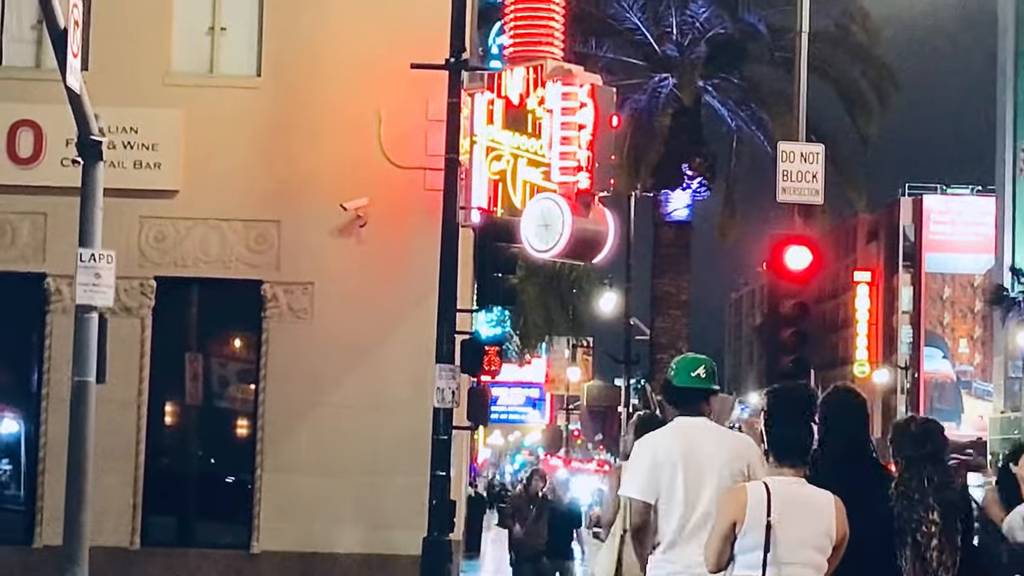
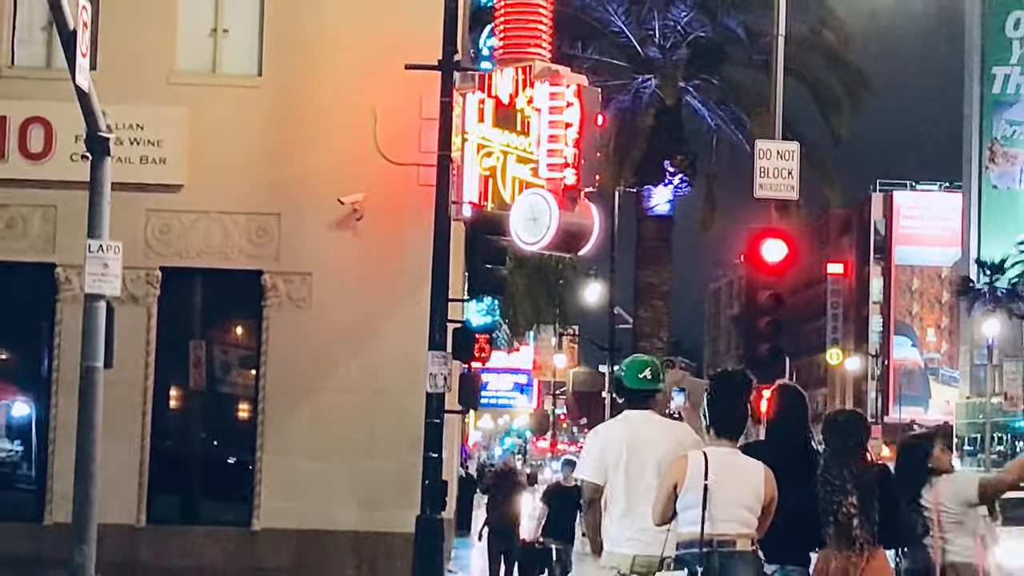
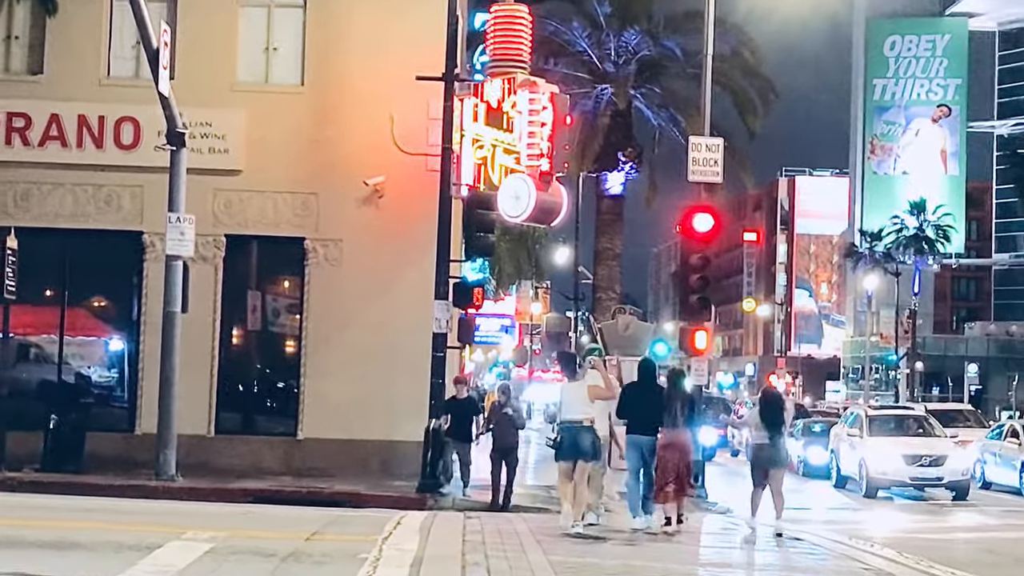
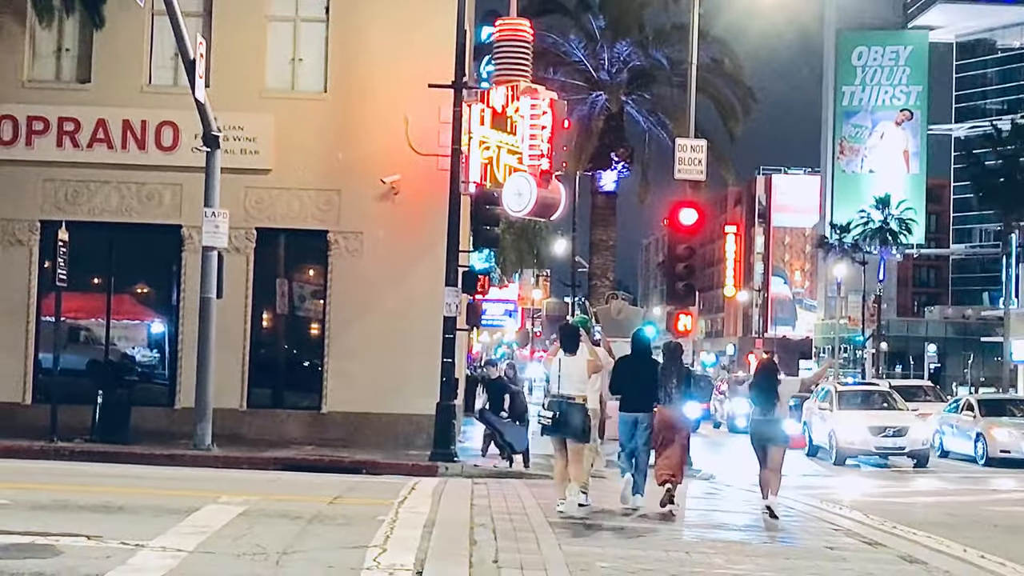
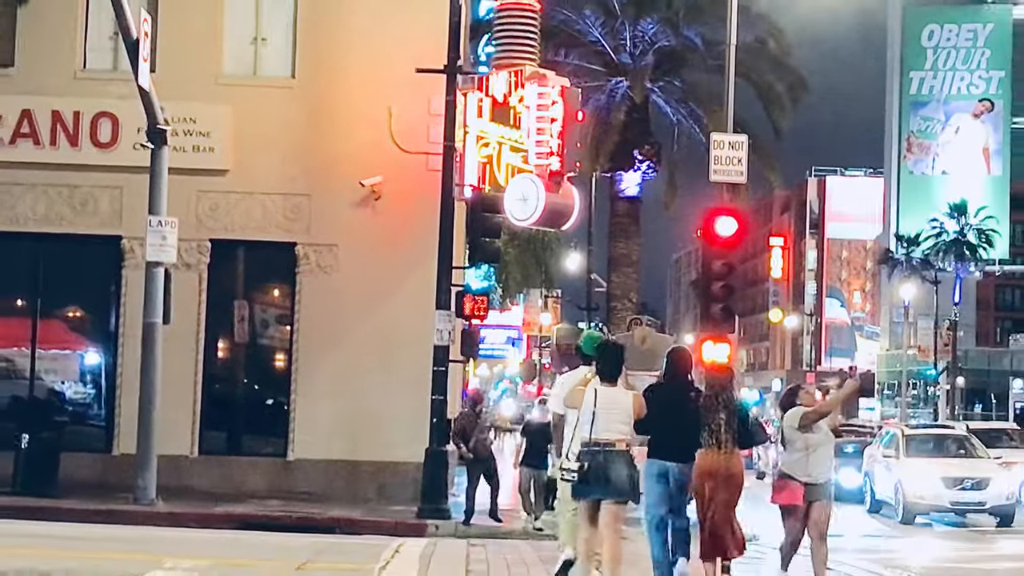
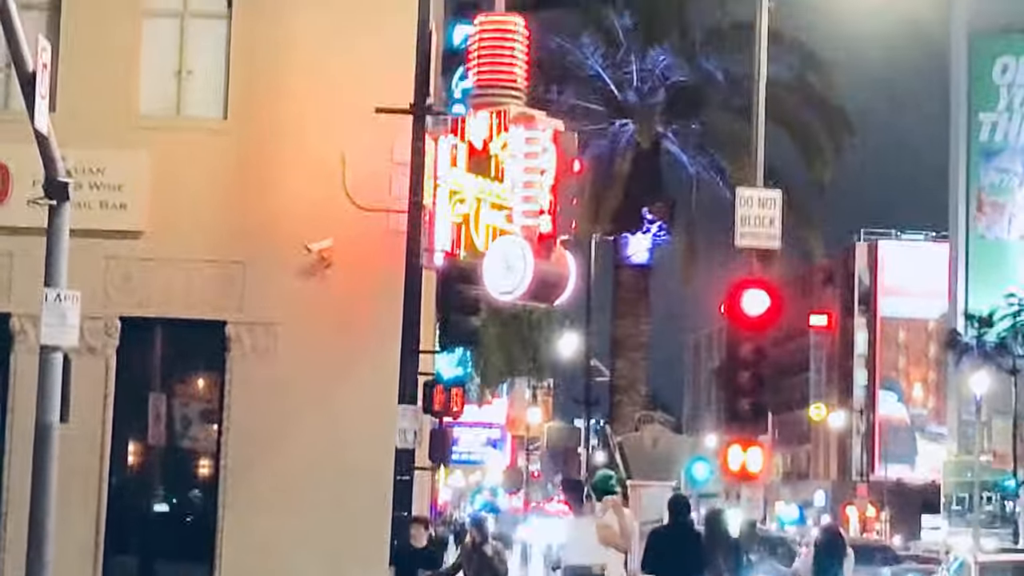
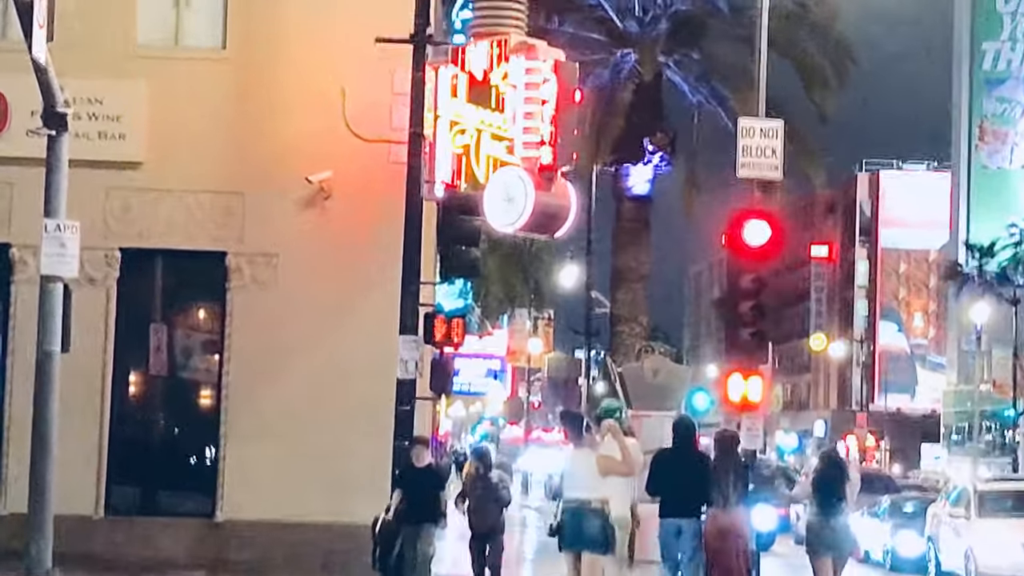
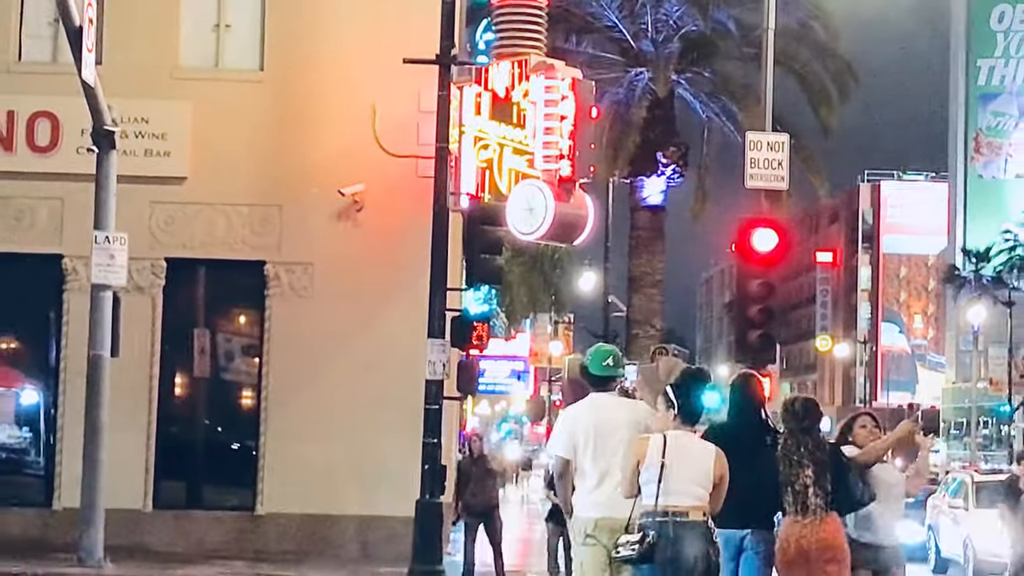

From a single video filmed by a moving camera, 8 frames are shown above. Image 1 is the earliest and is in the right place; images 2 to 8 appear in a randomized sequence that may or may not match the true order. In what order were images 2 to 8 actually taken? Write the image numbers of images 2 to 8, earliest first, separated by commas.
2, 8, 5, 4, 3, 7, 6
